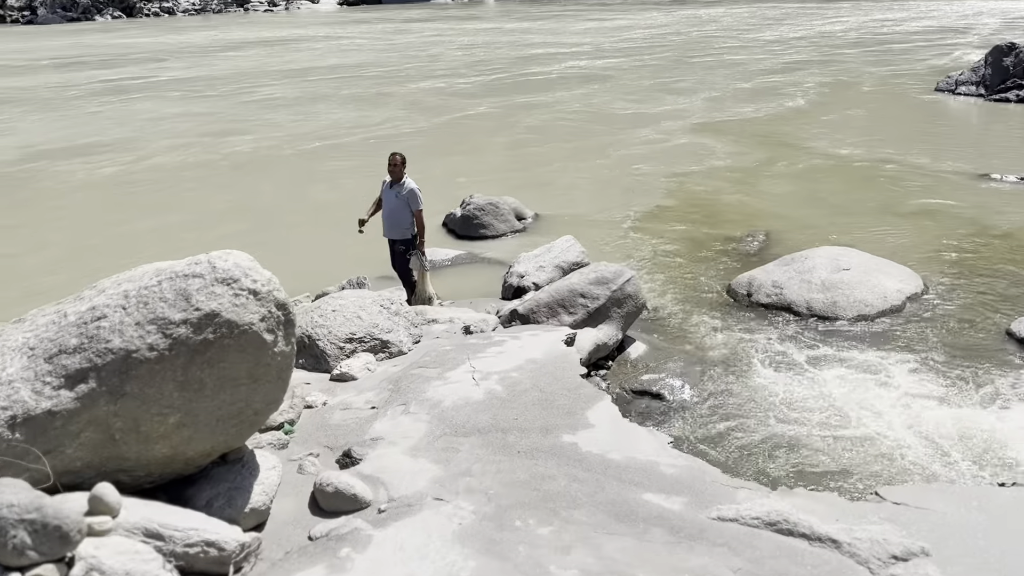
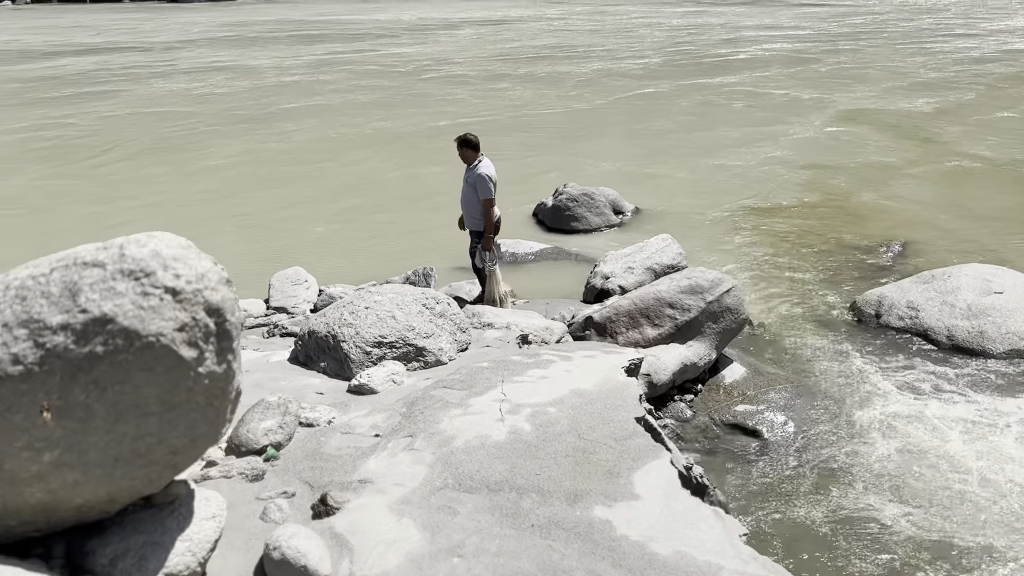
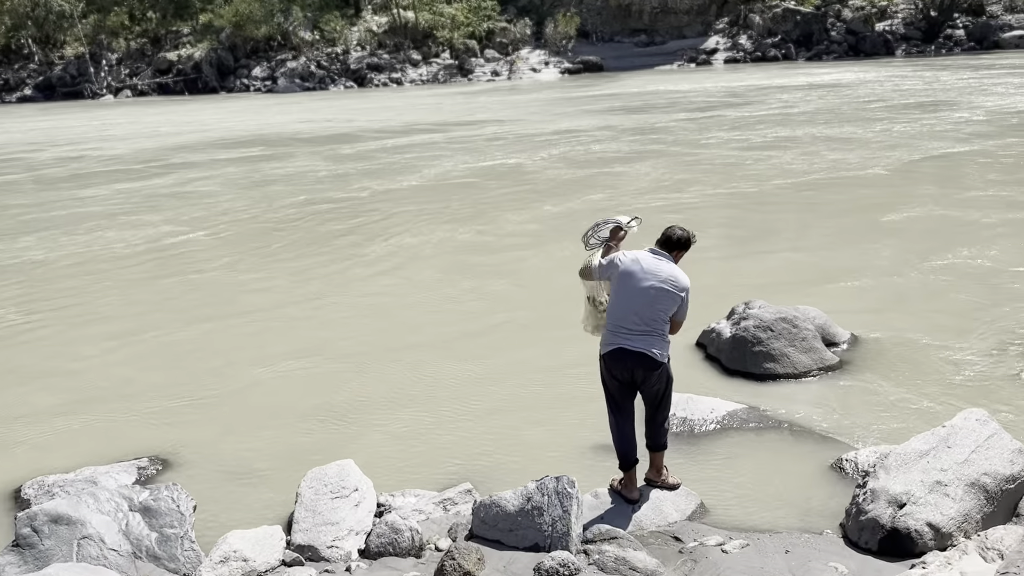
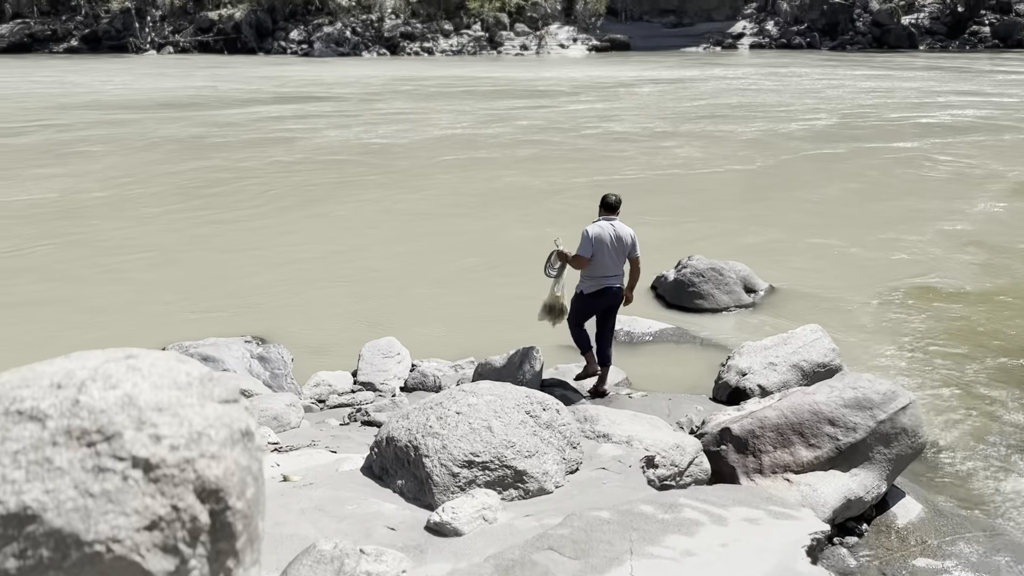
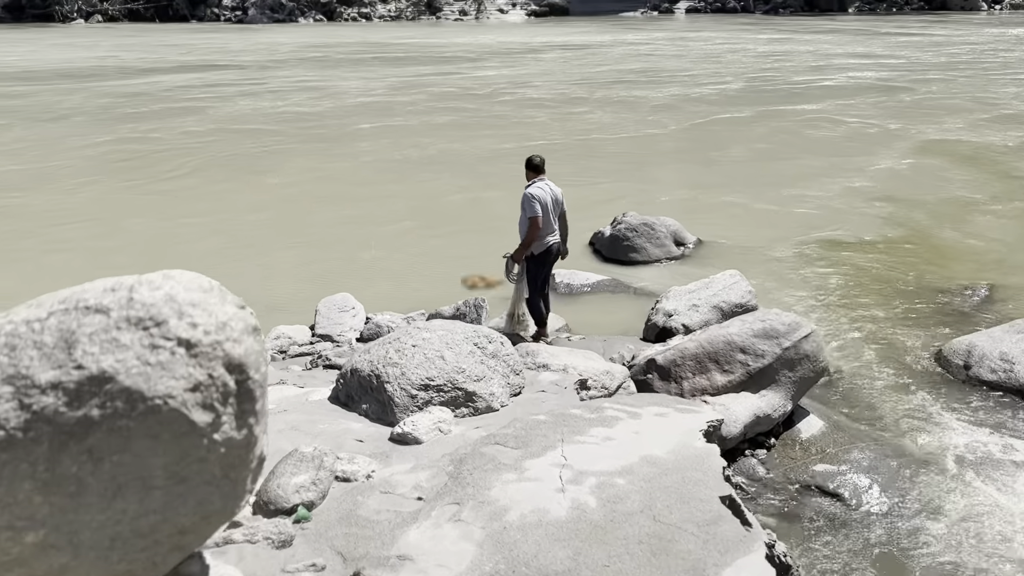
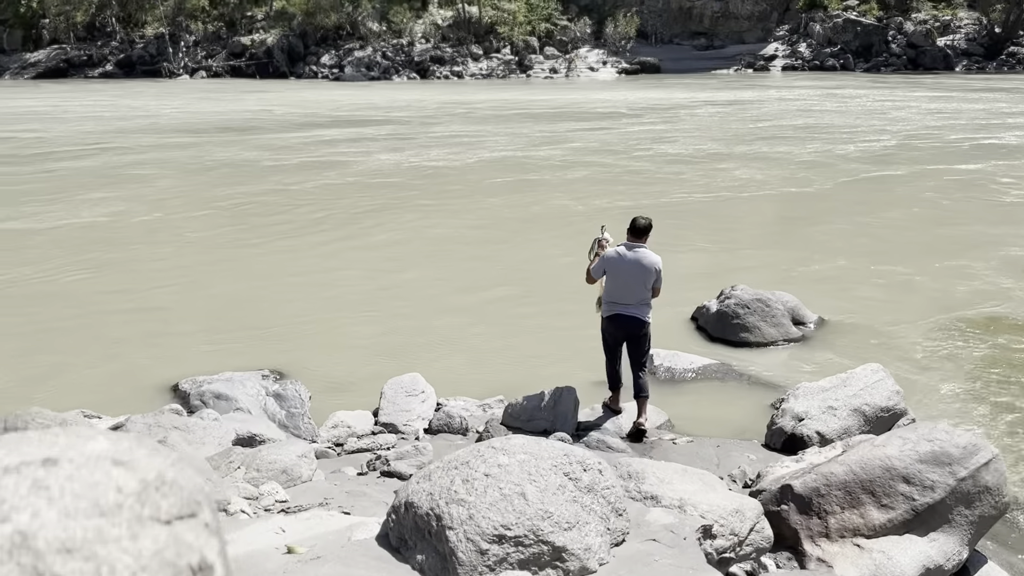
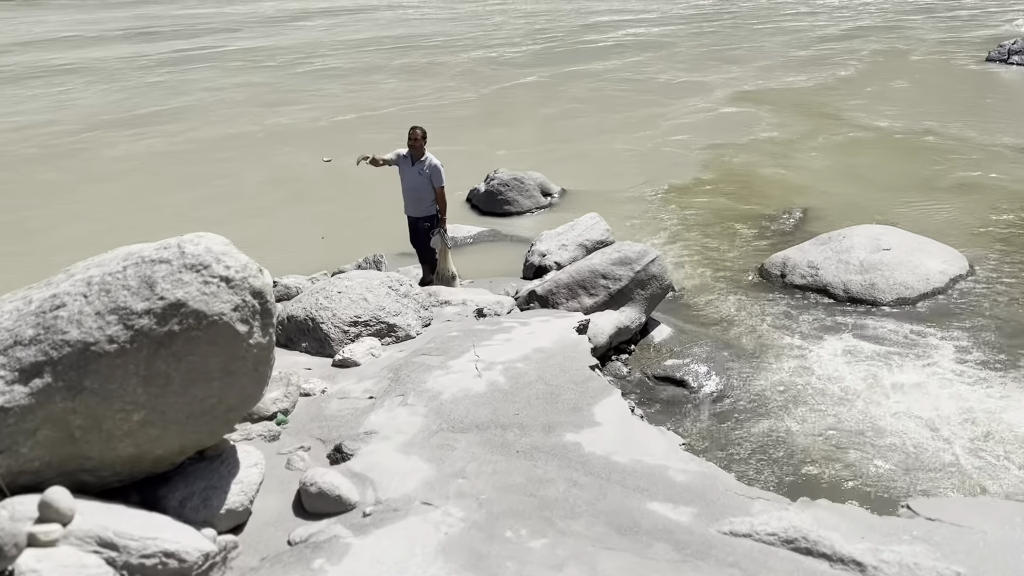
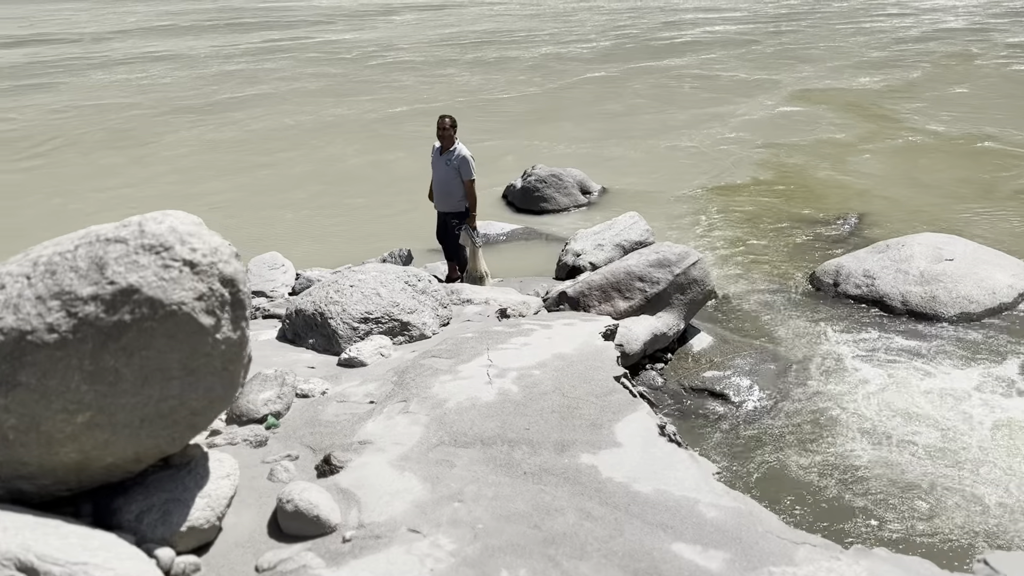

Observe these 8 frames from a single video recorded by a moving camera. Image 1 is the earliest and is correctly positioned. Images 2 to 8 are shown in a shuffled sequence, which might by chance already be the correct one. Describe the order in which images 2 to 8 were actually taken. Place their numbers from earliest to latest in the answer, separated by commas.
7, 8, 2, 5, 4, 6, 3
